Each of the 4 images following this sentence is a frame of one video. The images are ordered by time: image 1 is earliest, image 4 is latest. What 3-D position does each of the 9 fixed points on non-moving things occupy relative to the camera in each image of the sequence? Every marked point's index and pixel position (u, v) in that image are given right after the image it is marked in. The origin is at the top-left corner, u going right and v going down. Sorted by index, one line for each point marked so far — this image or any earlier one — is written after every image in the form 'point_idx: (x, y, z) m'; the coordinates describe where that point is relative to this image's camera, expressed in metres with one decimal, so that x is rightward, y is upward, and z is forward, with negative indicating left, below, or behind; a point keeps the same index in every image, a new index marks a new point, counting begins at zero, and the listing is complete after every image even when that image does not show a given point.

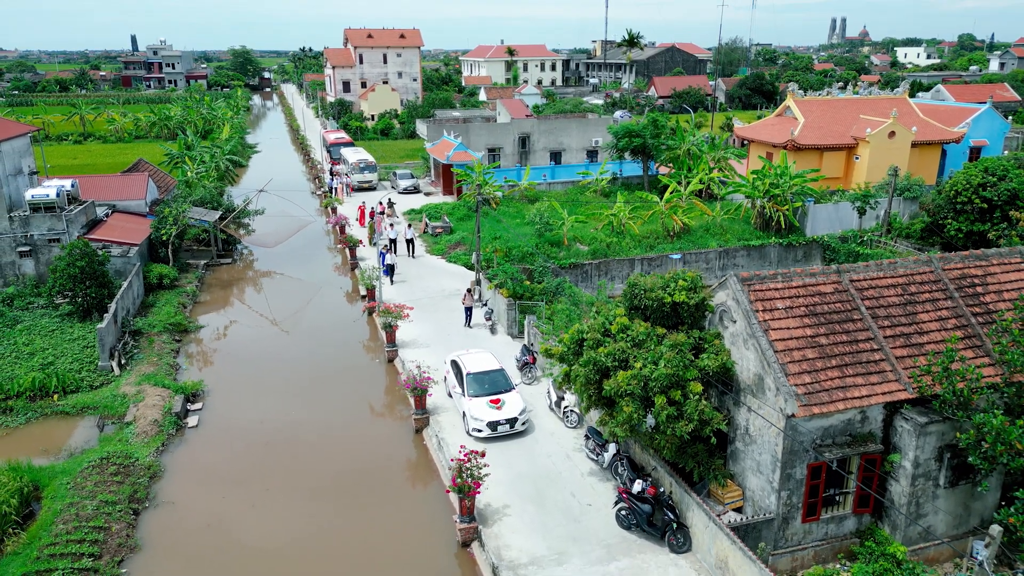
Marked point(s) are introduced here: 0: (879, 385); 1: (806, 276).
0: (+5.0, -1.3, +9.5) m
1: (+4.3, +0.2, +10.4) m
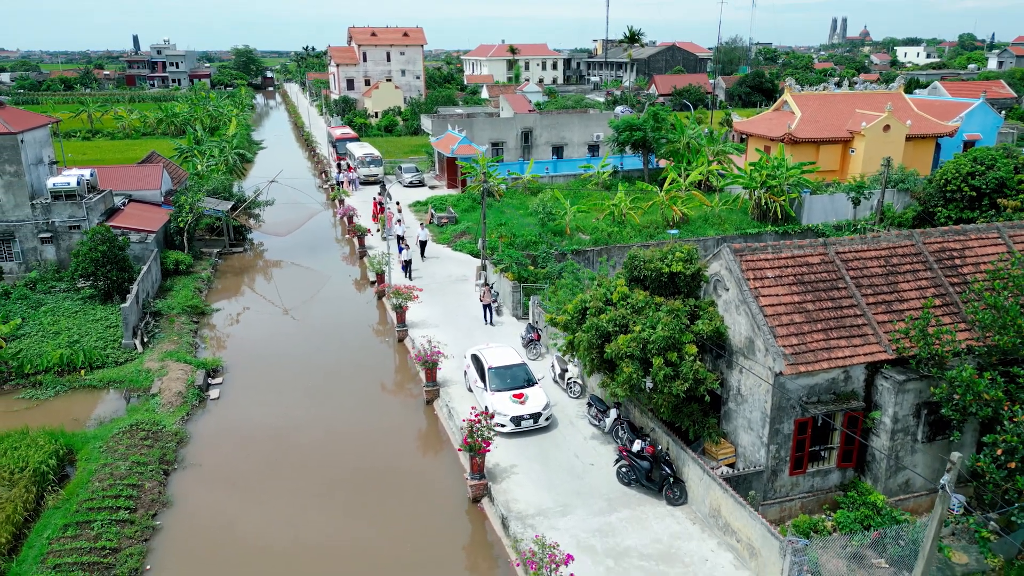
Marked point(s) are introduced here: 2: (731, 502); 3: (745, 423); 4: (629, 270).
0: (+5.1, -0.9, +10.2) m
1: (+4.5, +0.6, +11.1) m
2: (+3.0, -3.0, +9.7) m
3: (+3.5, -2.0, +10.6) m
4: (+2.0, +0.3, +11.9) m
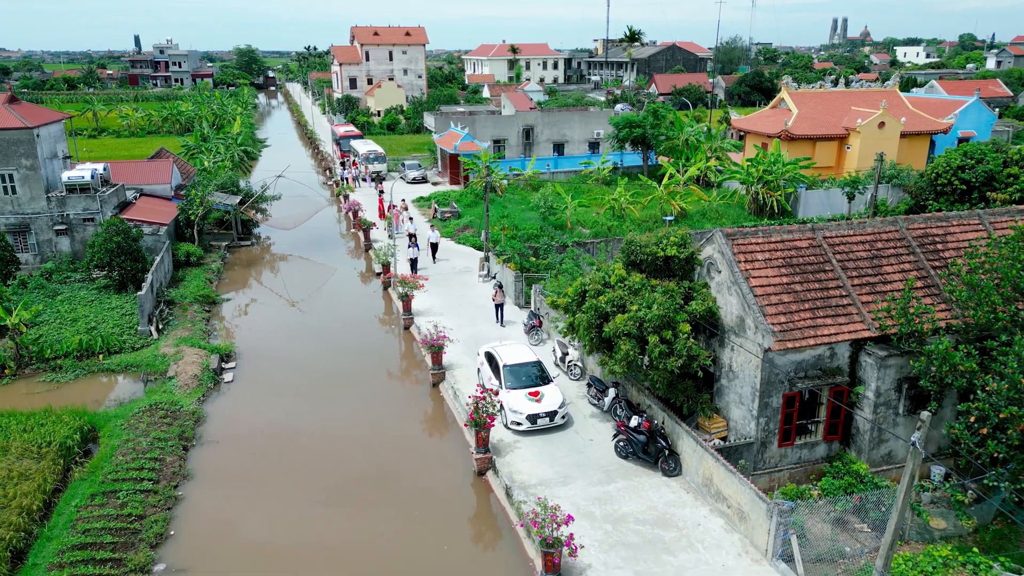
0: (+5.1, -0.6, +10.8) m
1: (+4.5, +0.9, +11.7) m
2: (+3.1, -2.7, +10.3) m
3: (+3.6, -1.8, +11.2) m
4: (+2.0, +0.6, +12.5) m
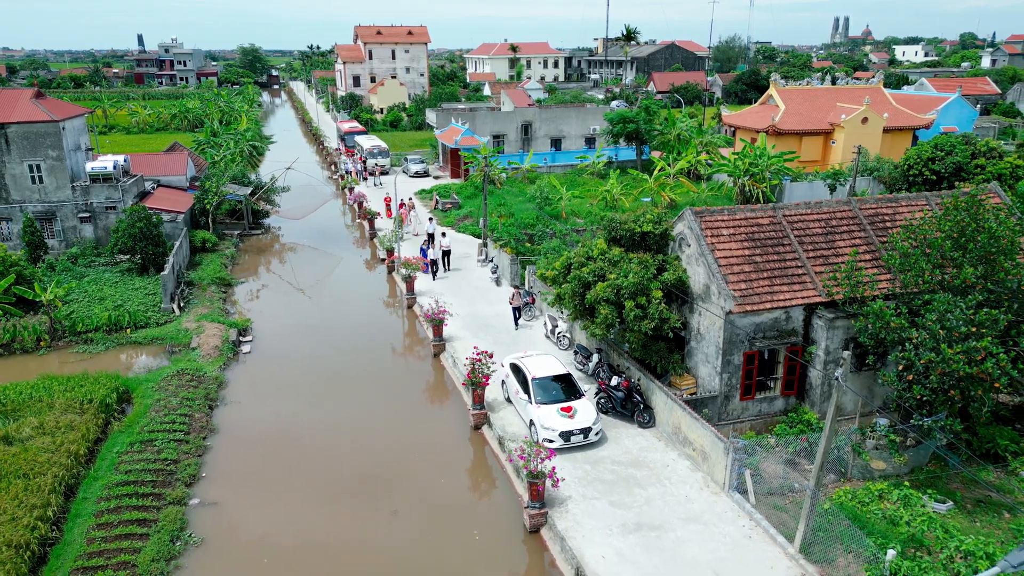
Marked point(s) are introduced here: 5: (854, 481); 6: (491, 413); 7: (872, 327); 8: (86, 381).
0: (+5.0, -0.1, +12.2) m
1: (+4.4, +1.4, +13.1) m
2: (+2.9, -2.2, +11.7) m
3: (+3.4, -1.2, +12.6) m
4: (+1.9, +1.1, +13.9) m
5: (+5.5, -3.1, +11.4) m
6: (-0.4, -2.4, +13.9) m
7: (+5.7, -0.6, +11.1) m
8: (-8.9, -2.0, +14.6) m
